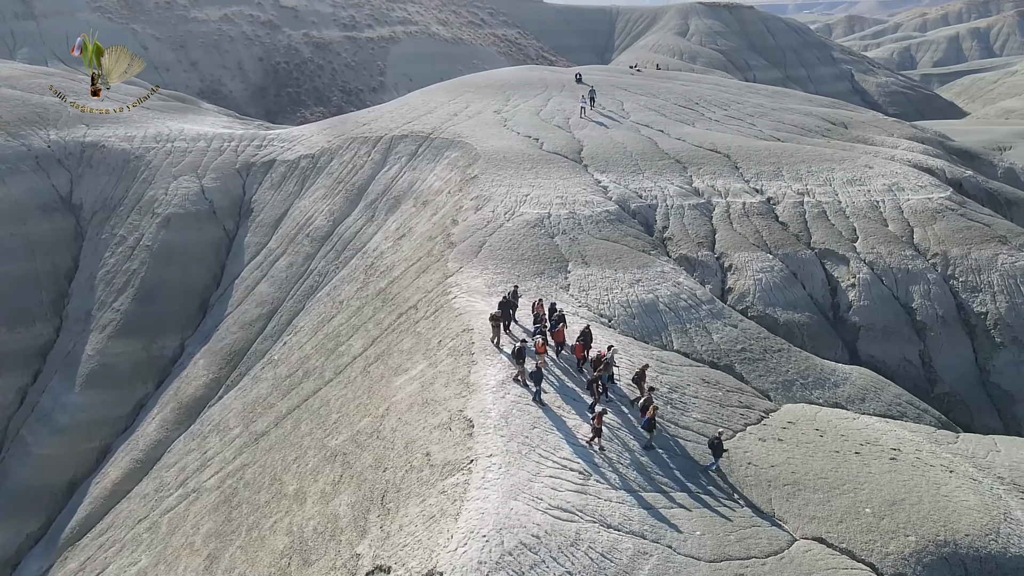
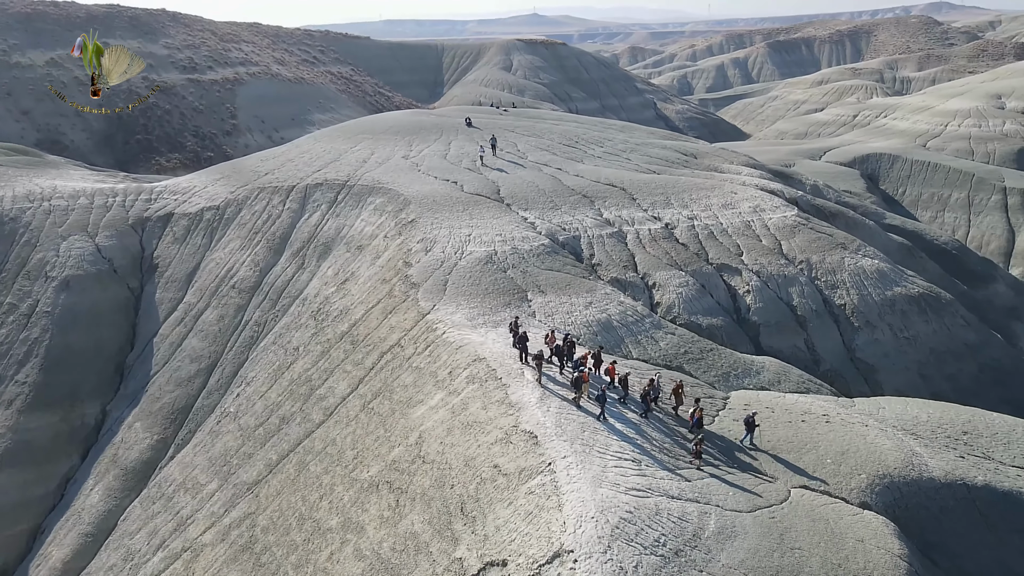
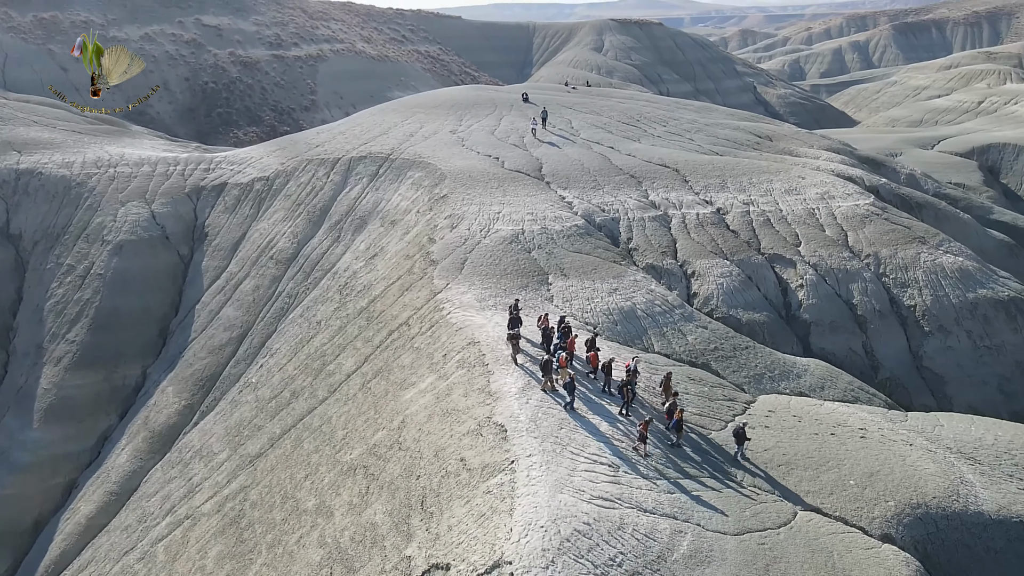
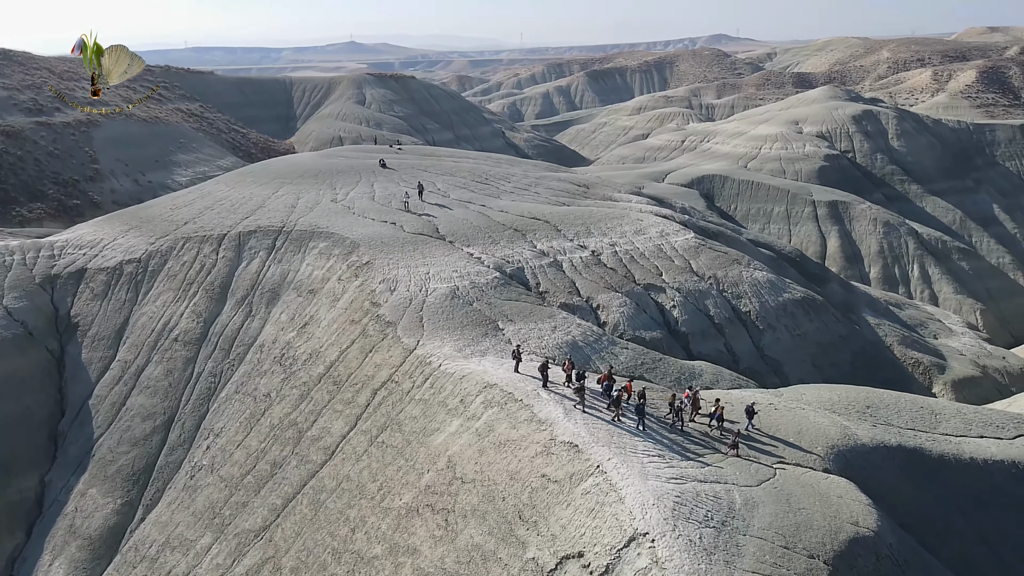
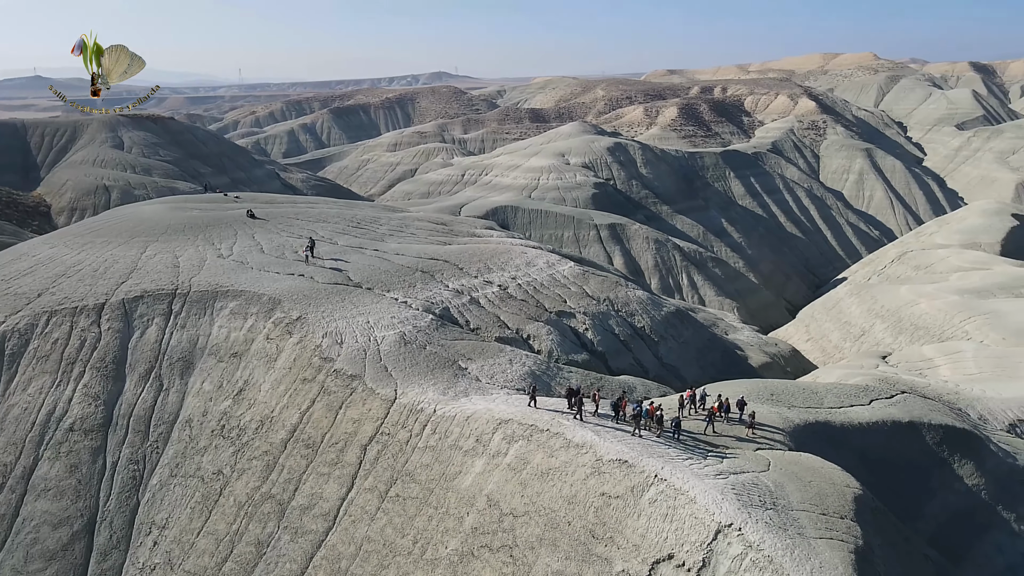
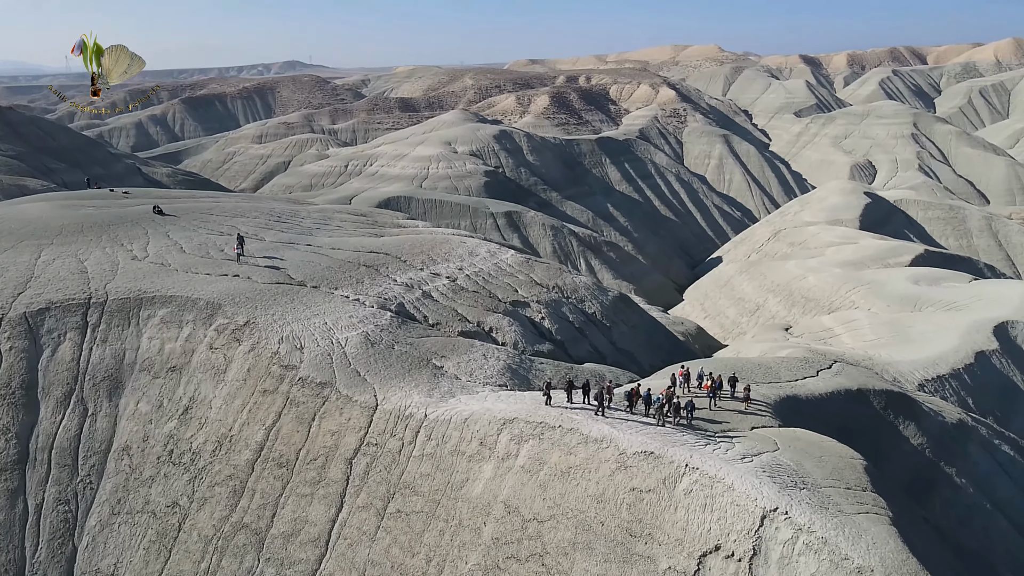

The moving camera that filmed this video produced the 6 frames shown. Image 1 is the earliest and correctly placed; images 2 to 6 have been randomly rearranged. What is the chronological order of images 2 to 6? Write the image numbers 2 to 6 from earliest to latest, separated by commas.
3, 2, 4, 5, 6
